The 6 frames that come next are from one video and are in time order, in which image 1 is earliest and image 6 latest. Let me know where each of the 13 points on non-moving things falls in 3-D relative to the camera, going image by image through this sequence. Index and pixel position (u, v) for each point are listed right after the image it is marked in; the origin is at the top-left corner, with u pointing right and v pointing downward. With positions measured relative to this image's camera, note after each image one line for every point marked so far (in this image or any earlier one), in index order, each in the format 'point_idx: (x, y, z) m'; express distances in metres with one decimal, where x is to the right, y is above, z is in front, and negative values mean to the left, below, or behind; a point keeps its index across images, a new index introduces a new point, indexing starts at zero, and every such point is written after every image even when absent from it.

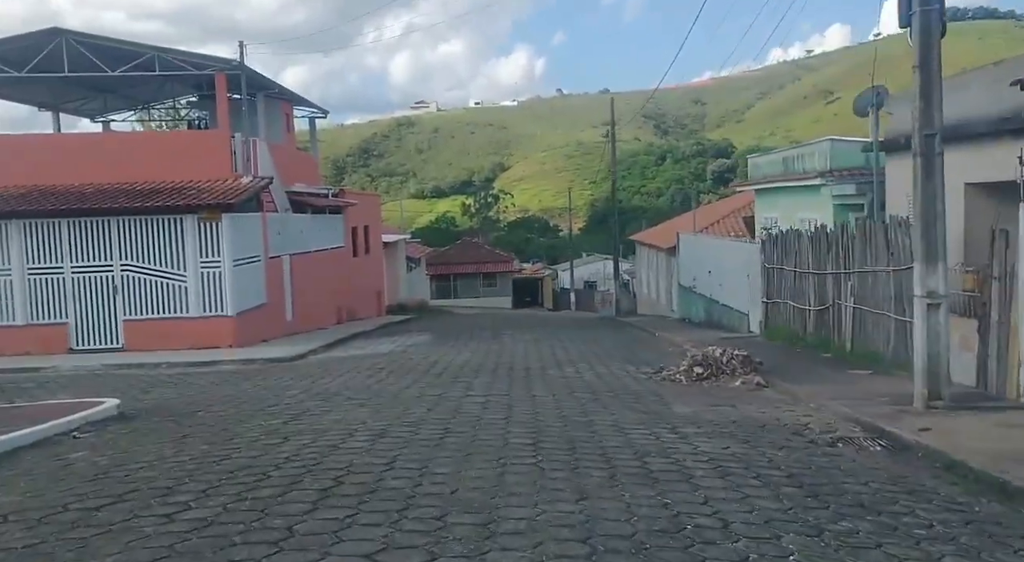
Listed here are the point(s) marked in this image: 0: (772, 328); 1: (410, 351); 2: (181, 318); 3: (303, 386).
0: (+5.1, -0.9, +18.5) m
1: (-2.1, -1.4, +19.7) m
2: (-6.9, -0.8, +19.8) m
3: (-2.6, -1.3, +12.0) m
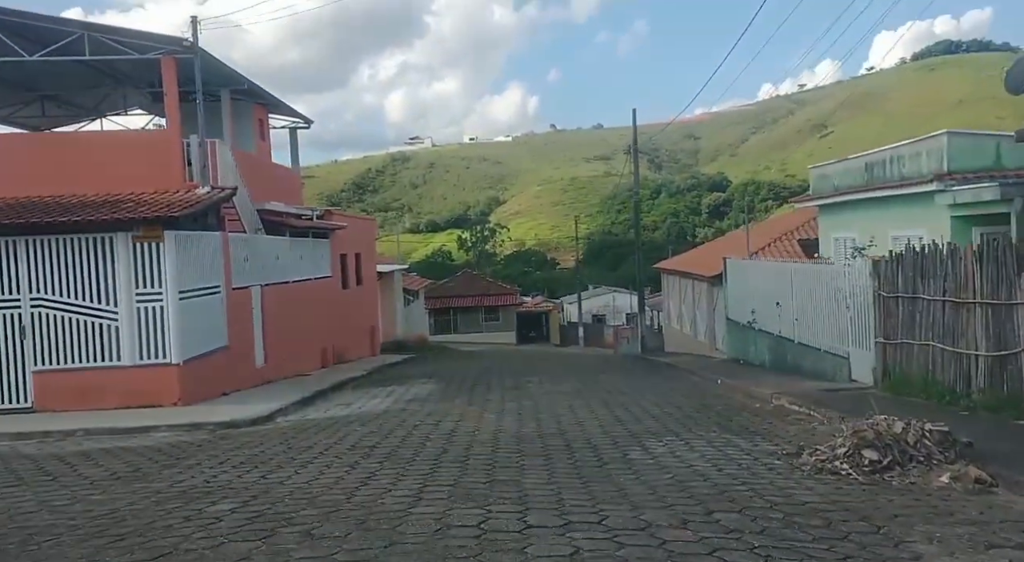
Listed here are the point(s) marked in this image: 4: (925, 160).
0: (+5.6, -1.4, +13.9) m
1: (-1.5, -2.0, +15.0) m
2: (-6.4, -1.4, +15.1) m
3: (-2.0, -1.6, +7.3) m
4: (+7.7, +2.3, +17.8) m
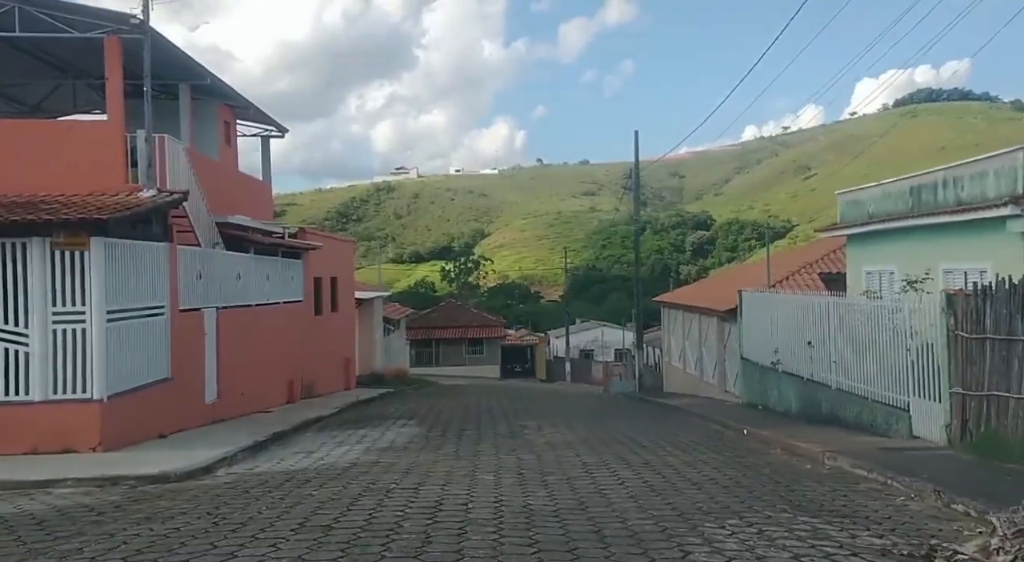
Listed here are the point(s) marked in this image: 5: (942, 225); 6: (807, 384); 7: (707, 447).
0: (+5.6, -1.8, +11.3) m
1: (-1.6, -2.3, +12.3) m
2: (-6.4, -1.5, +12.3) m
3: (-1.9, -1.7, +4.6) m
4: (+7.7, +1.6, +15.4) m
5: (+7.6, +1.0, +16.6) m
6: (+5.7, -2.0, +18.4) m
7: (+2.8, -2.4, +13.9) m
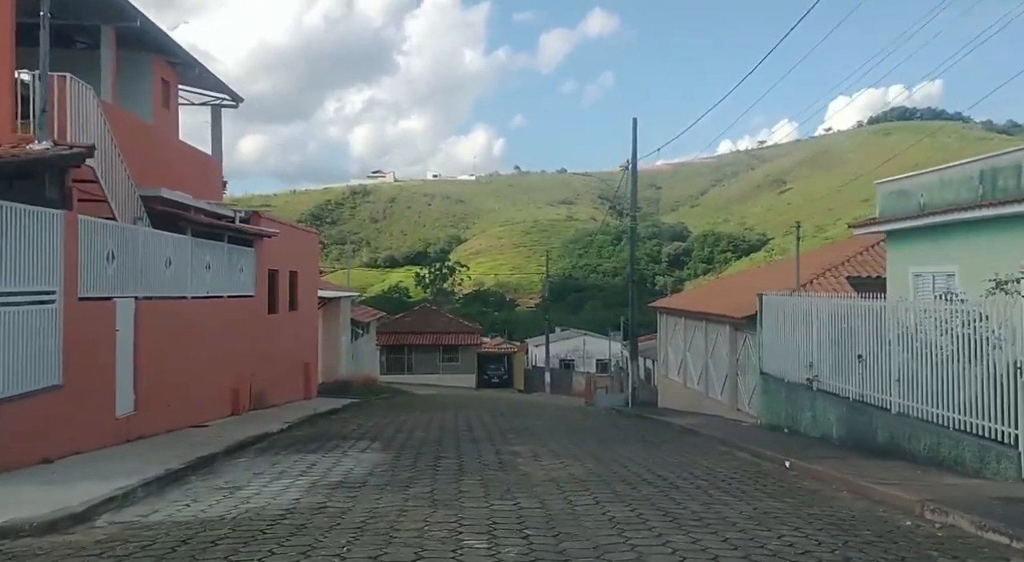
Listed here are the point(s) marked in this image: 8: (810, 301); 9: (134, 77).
0: (+5.6, -1.8, +8.3) m
1: (-1.6, -2.1, +9.0) m
2: (-6.4, -1.2, +8.9) m
3: (-1.8, -1.4, +1.4) m
4: (+7.7, +1.6, +12.4) m
5: (+7.5, +0.9, +13.6) m
6: (+5.5, -2.0, +15.3) m
7: (+2.7, -2.3, +10.8) m
8: (+5.4, -0.4, +17.5) m
9: (-6.9, +3.7, +17.5) m
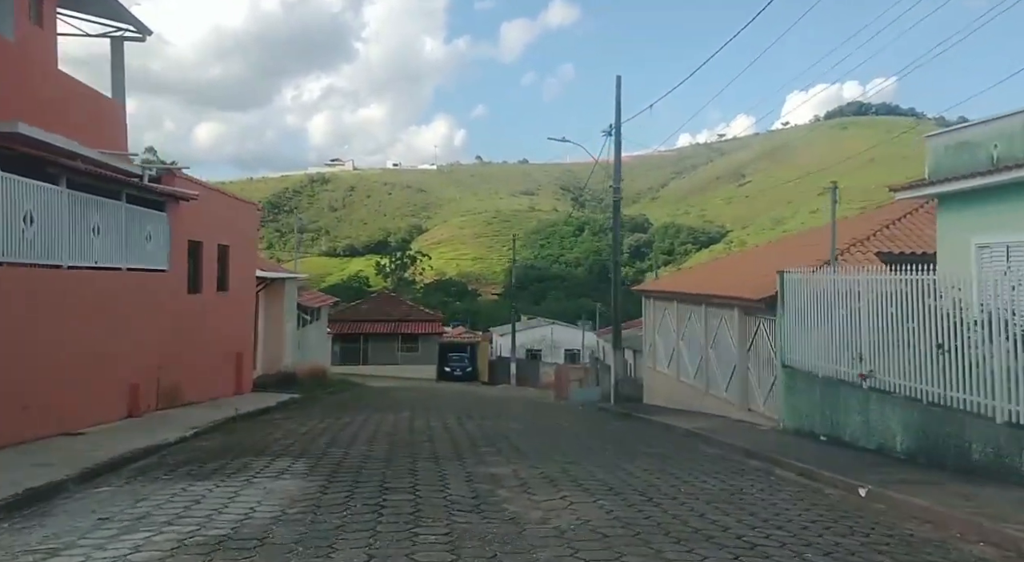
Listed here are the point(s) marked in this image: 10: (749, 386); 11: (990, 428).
0: (+5.6, -1.5, +4.8) m
1: (-1.7, -1.7, +5.2) m
2: (-6.5, -0.8, +4.9) m
3: (-1.5, -1.1, -2.4) m
4: (+7.5, +2.0, +9.0) m
5: (+7.2, +1.3, +10.2) m
6: (+5.2, -1.6, +11.9) m
7: (+2.6, -2.0, +7.2) m
8: (+5.0, +0.1, +14.0) m
9: (-7.2, +4.2, +13.5) m
10: (+4.7, -2.1, +18.9) m
11: (+5.3, -1.6, +10.6) m
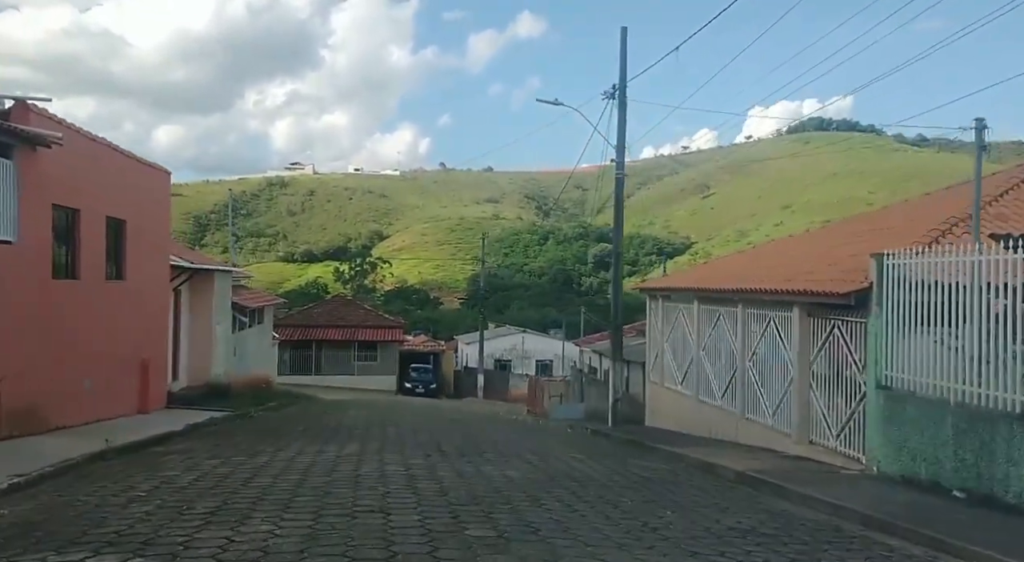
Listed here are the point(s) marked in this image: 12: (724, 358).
0: (+5.9, -1.2, +0.1) m
1: (-1.3, -1.4, +0.3) m
2: (-6.1, -0.4, -0.2) m
3: (-0.9, -0.6, -7.3) m
4: (+7.7, +2.2, +4.4) m
5: (+7.4, +1.5, +5.6) m
6: (+5.2, -1.4, +7.2) m
7: (+2.9, -1.7, +2.4) m
8: (+5.0, +0.3, +9.4) m
9: (-7.1, +4.6, +8.4) m
10: (+4.5, -2.0, +14.2) m
11: (+5.4, -1.4, +5.9) m
12: (+4.0, -1.4, +17.9) m
